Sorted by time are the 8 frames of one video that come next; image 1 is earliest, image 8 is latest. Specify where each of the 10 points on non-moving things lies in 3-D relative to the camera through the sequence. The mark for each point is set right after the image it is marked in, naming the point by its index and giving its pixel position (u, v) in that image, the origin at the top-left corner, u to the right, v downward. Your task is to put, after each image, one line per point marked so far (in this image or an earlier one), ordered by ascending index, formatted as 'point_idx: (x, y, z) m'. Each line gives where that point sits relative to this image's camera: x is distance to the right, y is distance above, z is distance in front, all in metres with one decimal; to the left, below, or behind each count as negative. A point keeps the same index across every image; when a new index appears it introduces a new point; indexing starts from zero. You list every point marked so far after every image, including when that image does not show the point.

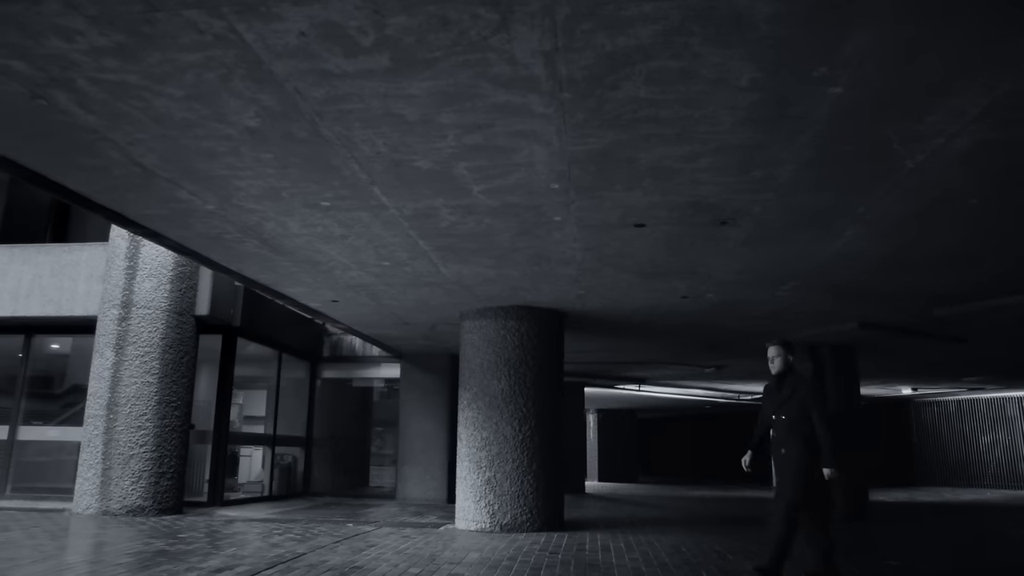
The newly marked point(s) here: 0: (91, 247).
0: (-6.5, +0.6, +12.4) m
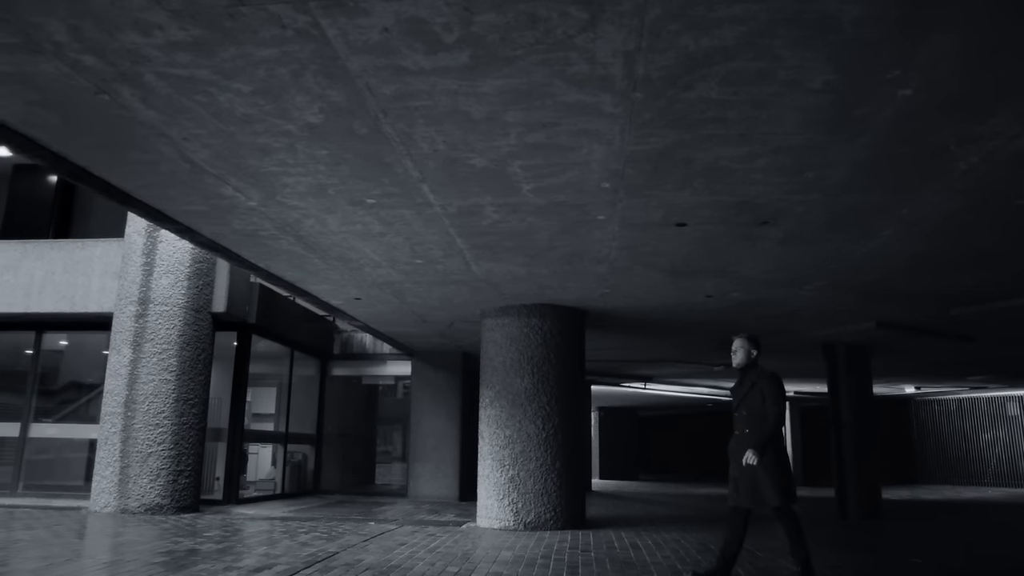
0: (-6.2, +0.7, +12.2) m
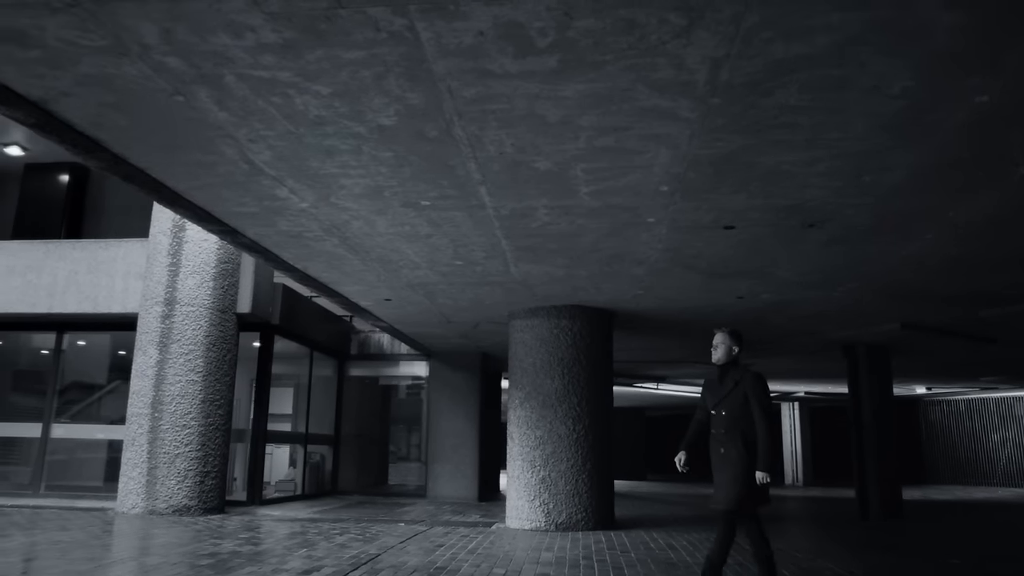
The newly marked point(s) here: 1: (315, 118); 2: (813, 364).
0: (-5.9, +0.7, +12.2) m
1: (-1.3, +1.1, +5.2) m
2: (+5.6, -1.4, +14.7) m
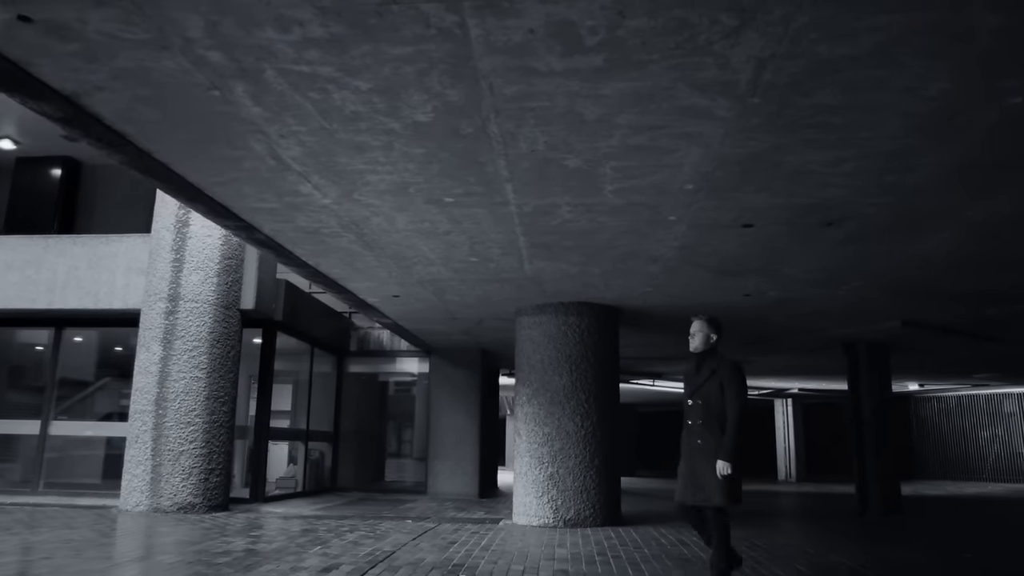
0: (-5.8, +0.7, +12.0) m
1: (-1.1, +1.1, +5.2) m
2: (+5.6, -1.4, +14.9) m
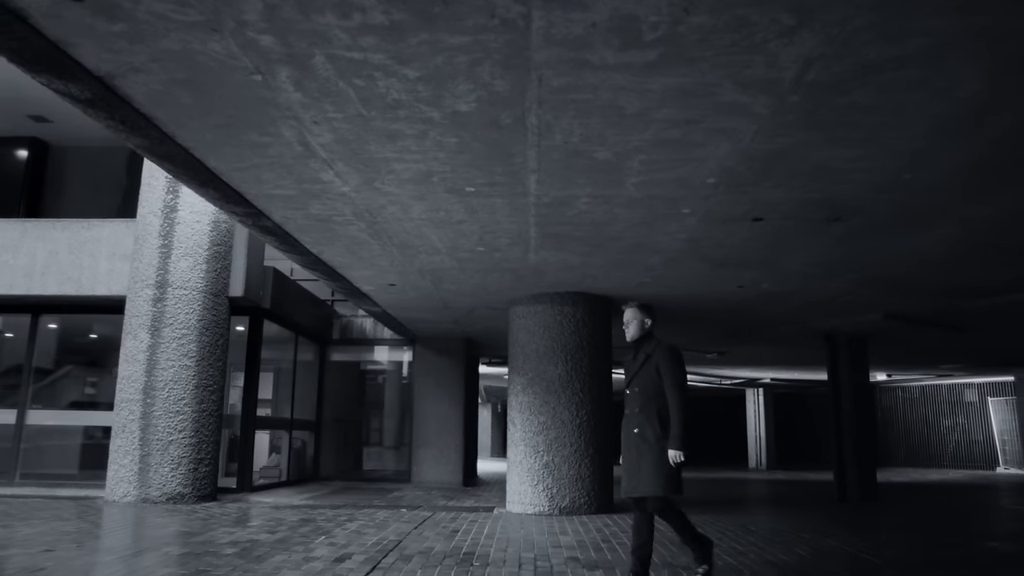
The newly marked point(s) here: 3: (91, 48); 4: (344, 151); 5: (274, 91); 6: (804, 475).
0: (-5.9, +1.0, +11.7) m
1: (-0.8, +1.2, +5.2) m
2: (+5.3, -1.2, +15.2) m
3: (-2.4, +1.4, +4.6) m
4: (-1.3, +1.0, +6.0) m
5: (-1.5, +1.3, +5.1) m
6: (+6.9, -4.4, +18.8) m
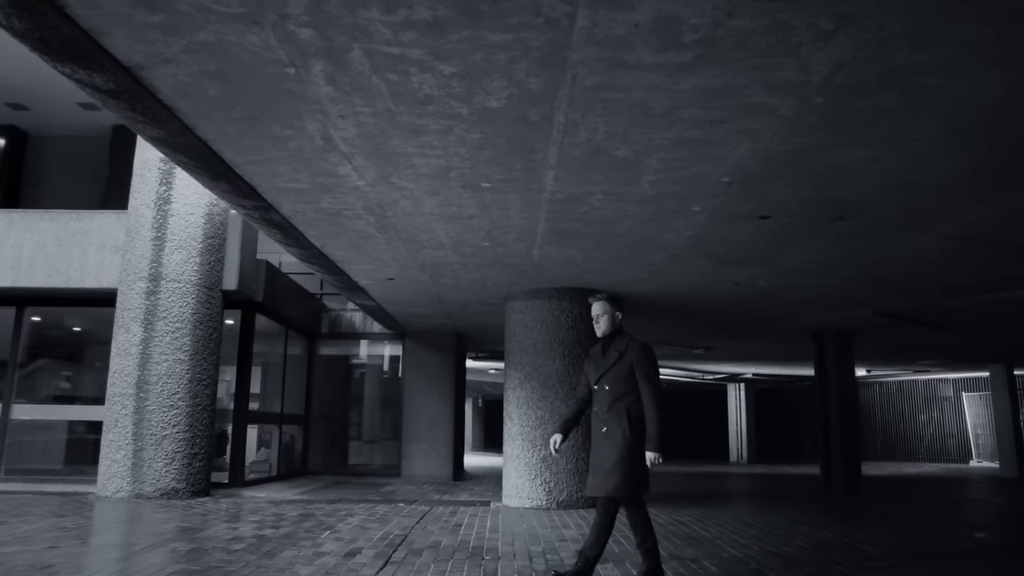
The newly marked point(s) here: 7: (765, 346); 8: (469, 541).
0: (-5.9, +1.1, +11.5) m
1: (-0.6, +1.2, +5.2) m
2: (+5.1, -1.2, +15.5) m
3: (-2.2, +1.4, +4.5) m
4: (-1.1, +1.1, +6.0) m
5: (-1.3, +1.3, +5.0) m
6: (+6.6, -4.4, +19.2) m
7: (+4.9, -1.1, +15.3) m
8: (-0.5, -2.6, +8.1) m
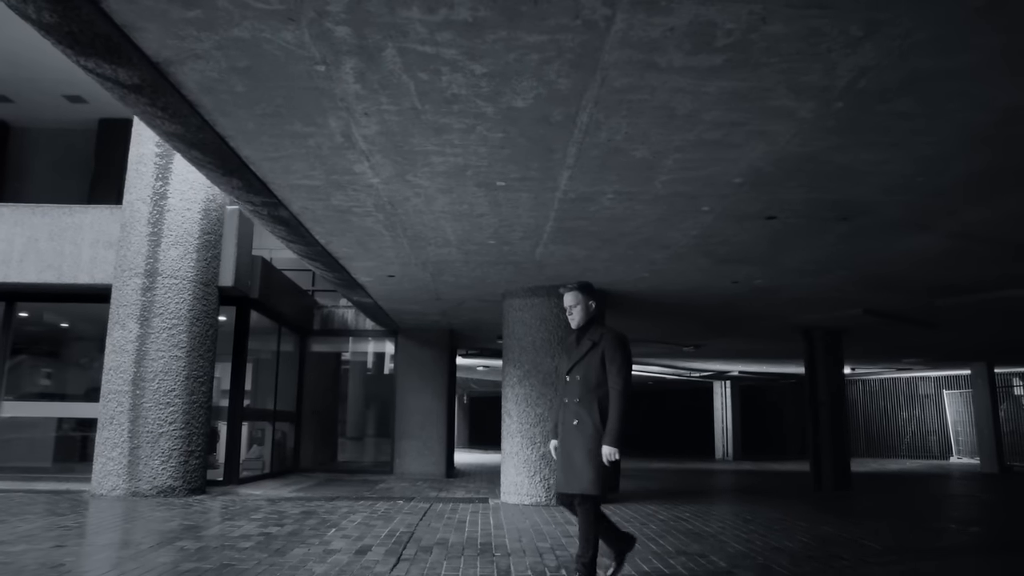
0: (-6.0, +1.1, +11.4) m
1: (-0.4, +1.3, +5.2) m
2: (+4.9, -1.1, +15.7) m
3: (-2.0, +1.5, +4.5) m
4: (-0.9, +1.1, +6.0) m
5: (-1.1, +1.3, +5.0) m
6: (+6.3, -4.3, +19.4) m
7: (+4.7, -1.1, +15.5) m
8: (-0.4, -2.6, +8.1) m
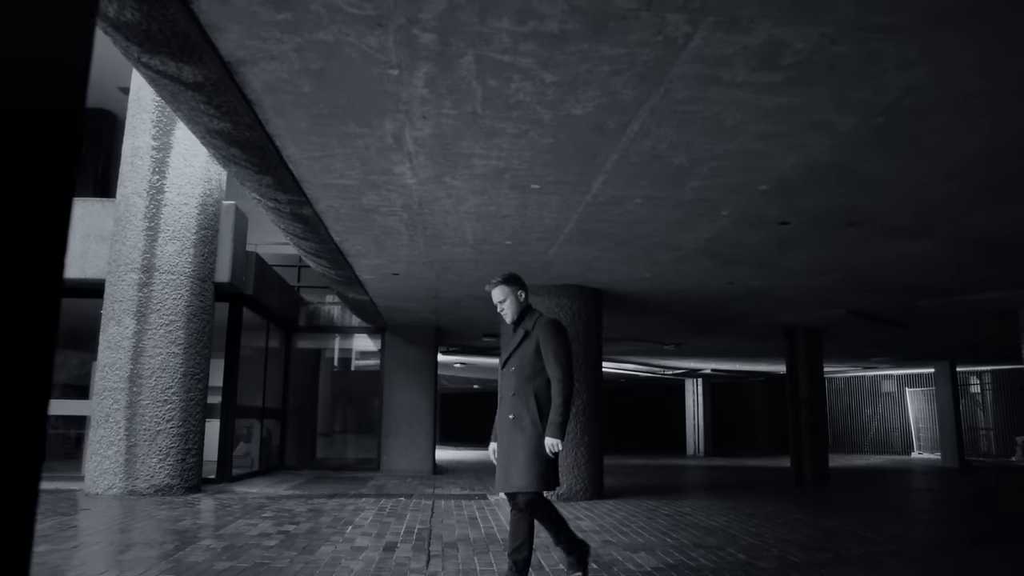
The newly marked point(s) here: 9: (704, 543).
0: (-5.9, +1.2, +11.1) m
1: (0.0, +1.2, +5.3) m
2: (+4.6, -1.1, +16.1) m
3: (-1.6, +1.4, +4.5) m
4: (-0.6, +1.1, +6.0) m
5: (-0.7, +1.3, +5.1) m
6: (+5.7, -4.3, +20.0) m
7: (+4.4, -1.1, +16.0) m
8: (-0.2, -2.6, +8.3) m
9: (+1.9, -2.5, +7.9) m
